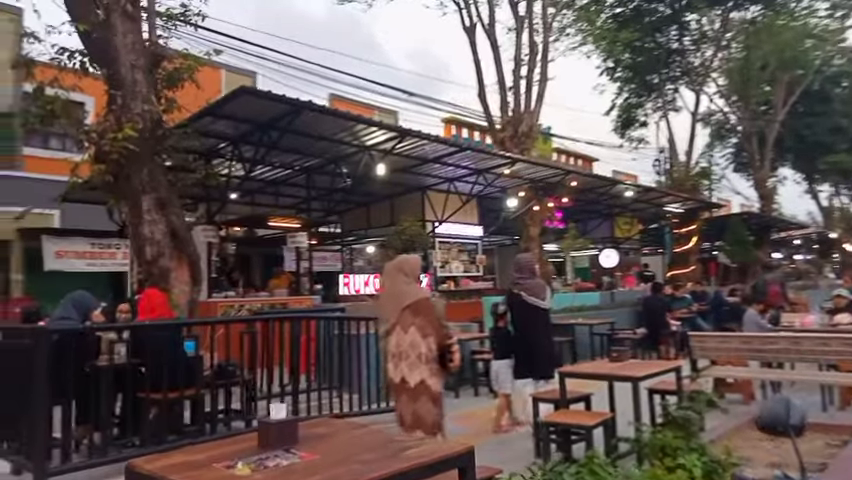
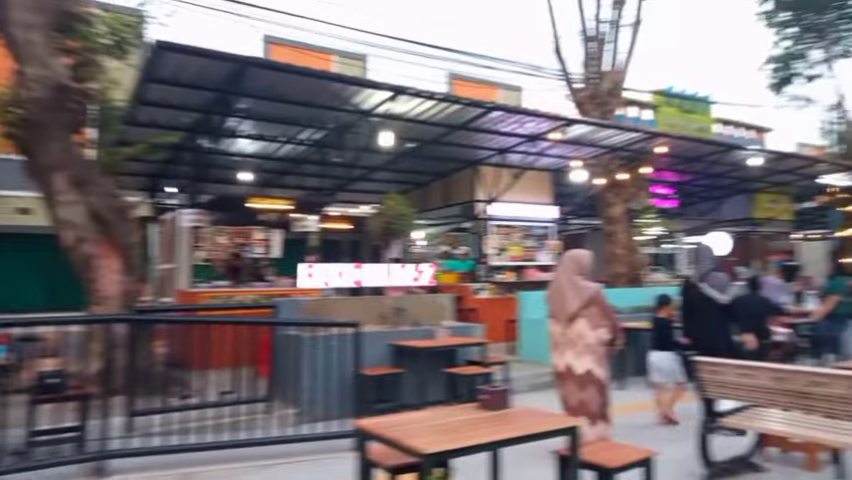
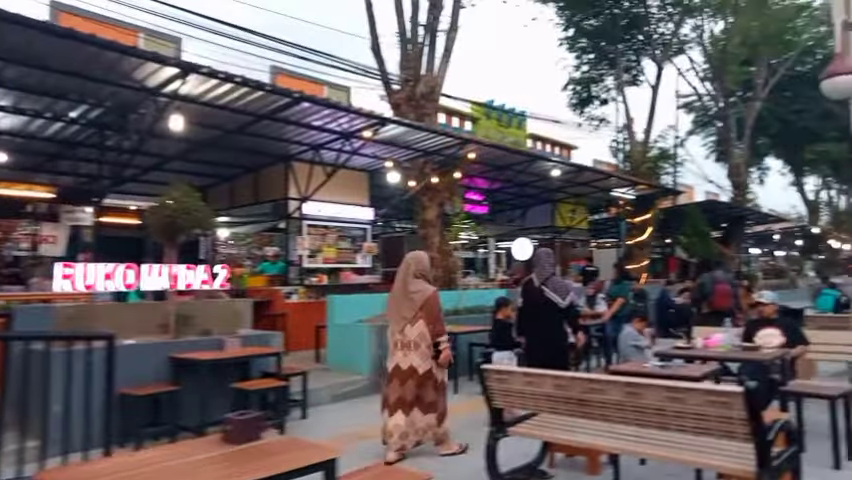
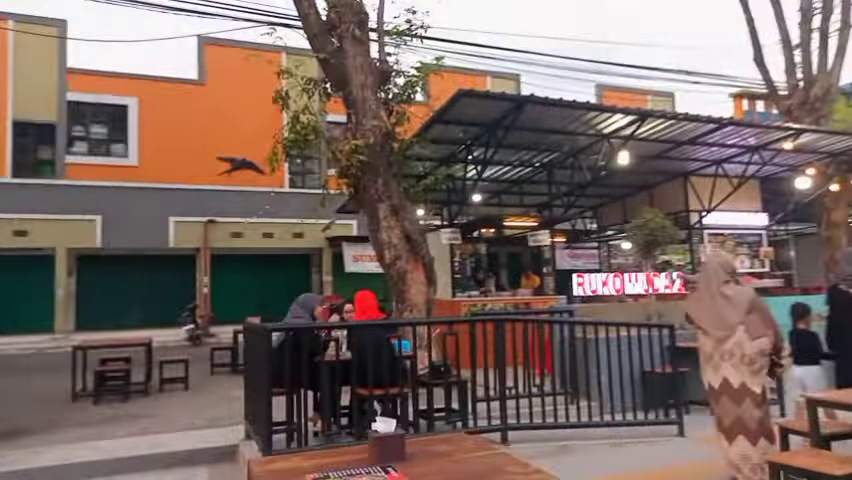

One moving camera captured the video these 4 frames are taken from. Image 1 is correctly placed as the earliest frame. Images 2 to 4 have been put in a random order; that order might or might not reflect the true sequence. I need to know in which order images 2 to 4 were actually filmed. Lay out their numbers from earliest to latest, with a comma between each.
4, 2, 3
